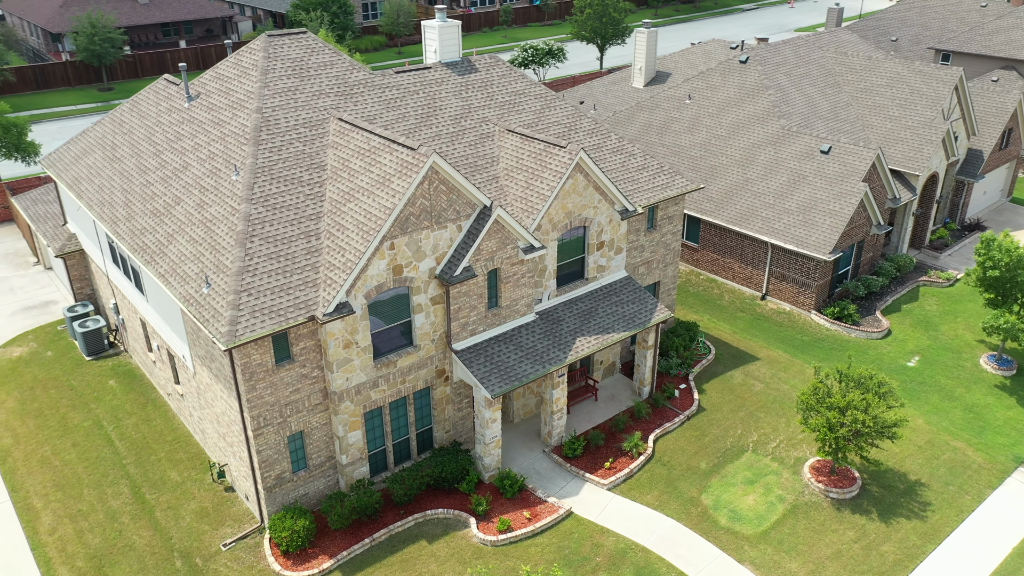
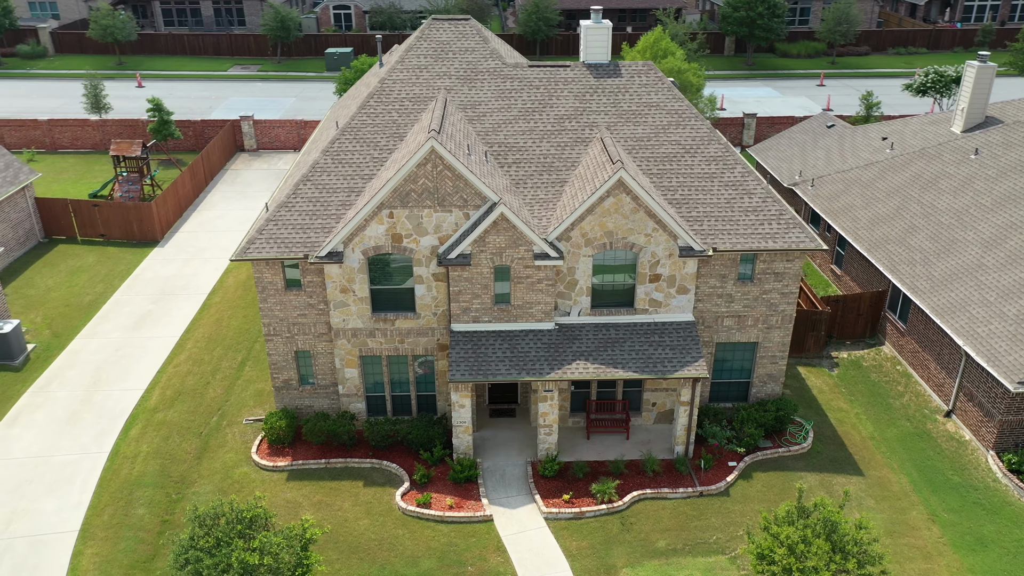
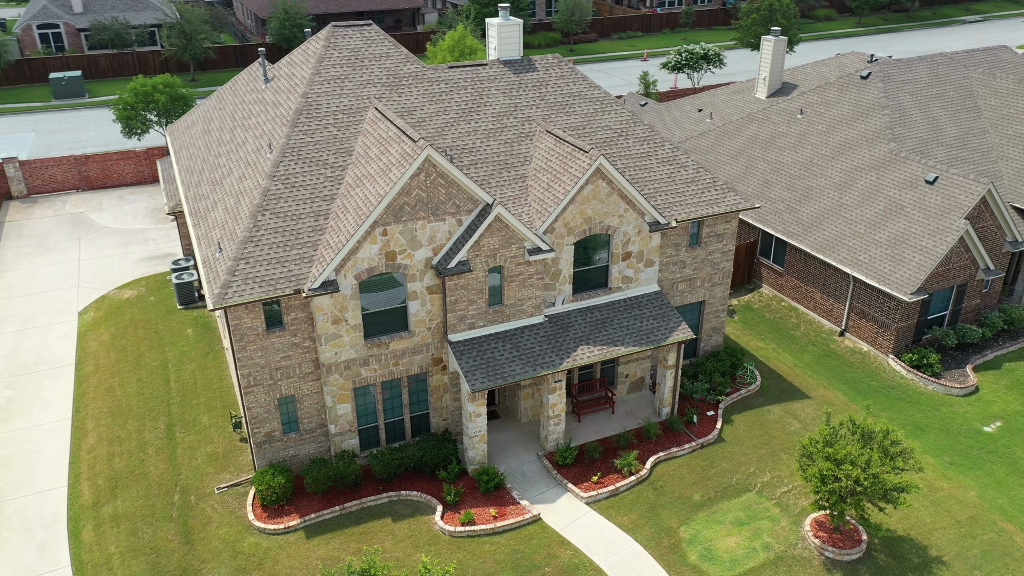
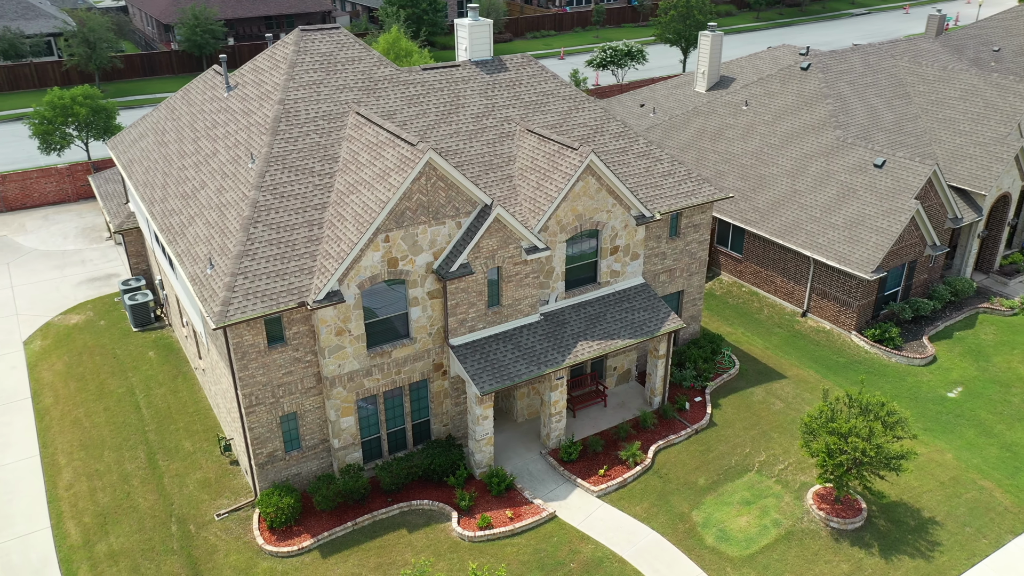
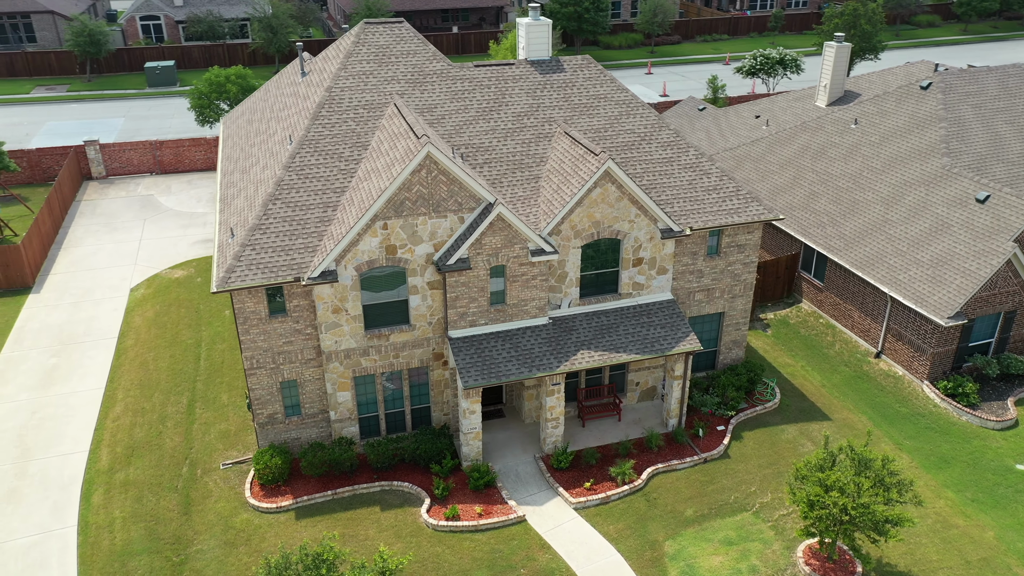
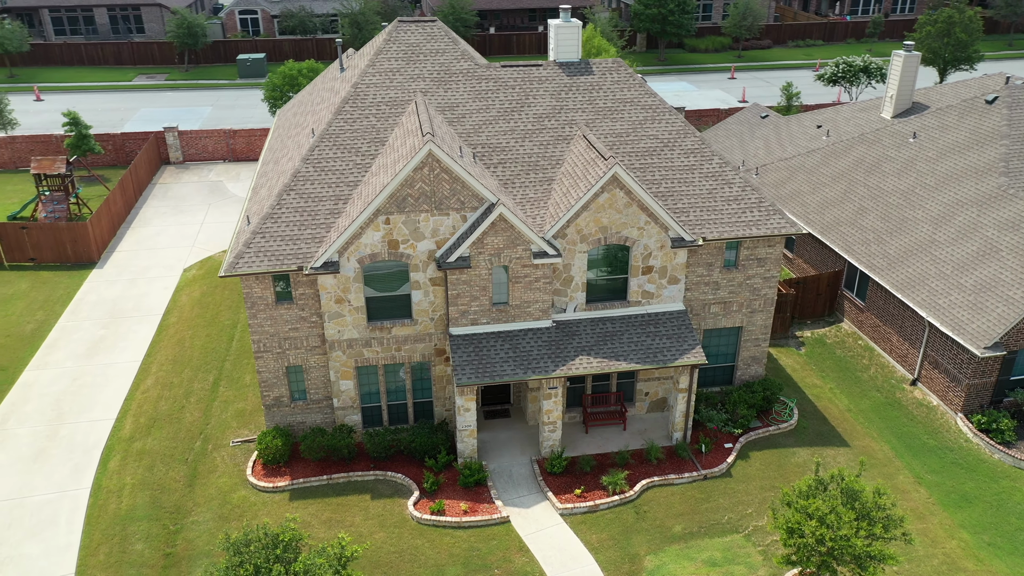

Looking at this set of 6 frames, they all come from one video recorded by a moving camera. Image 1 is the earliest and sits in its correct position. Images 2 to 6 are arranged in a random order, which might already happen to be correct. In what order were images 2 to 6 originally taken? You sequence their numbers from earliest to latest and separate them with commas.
4, 3, 5, 6, 2
